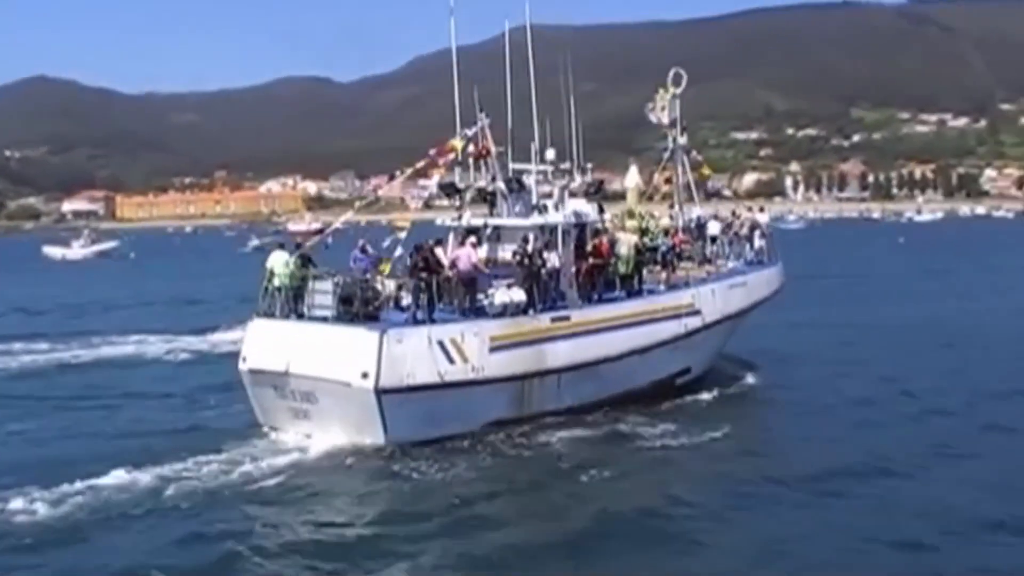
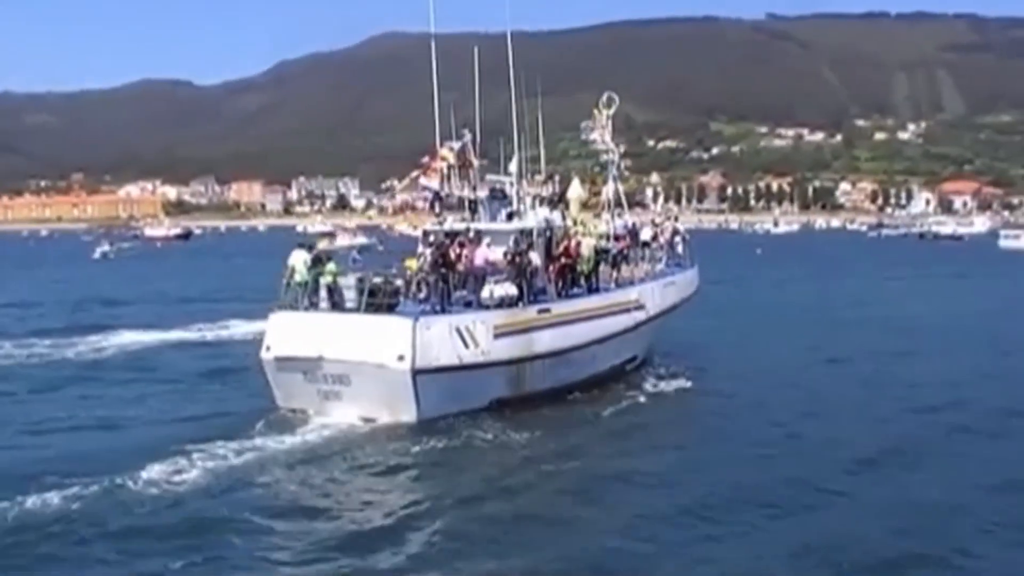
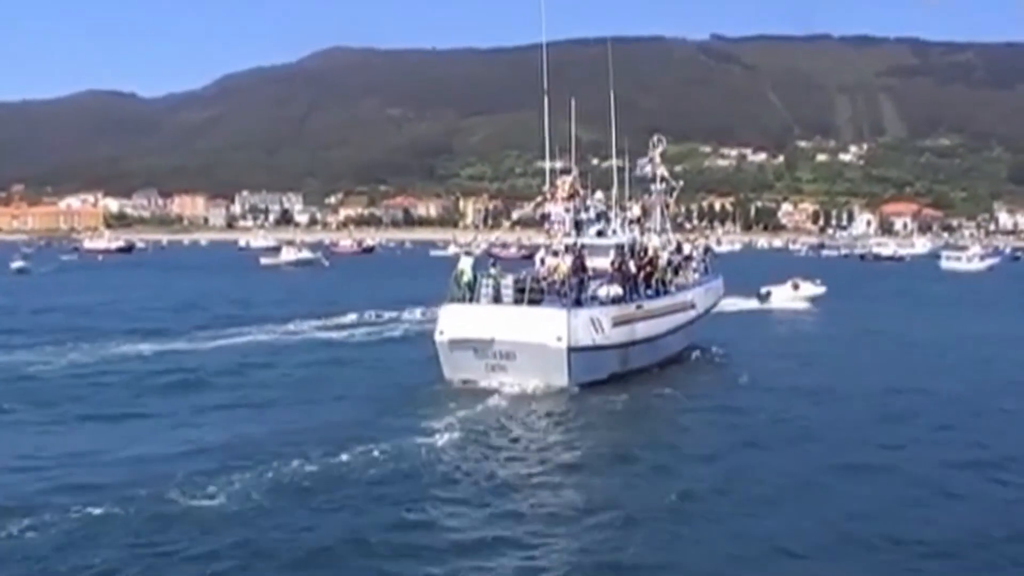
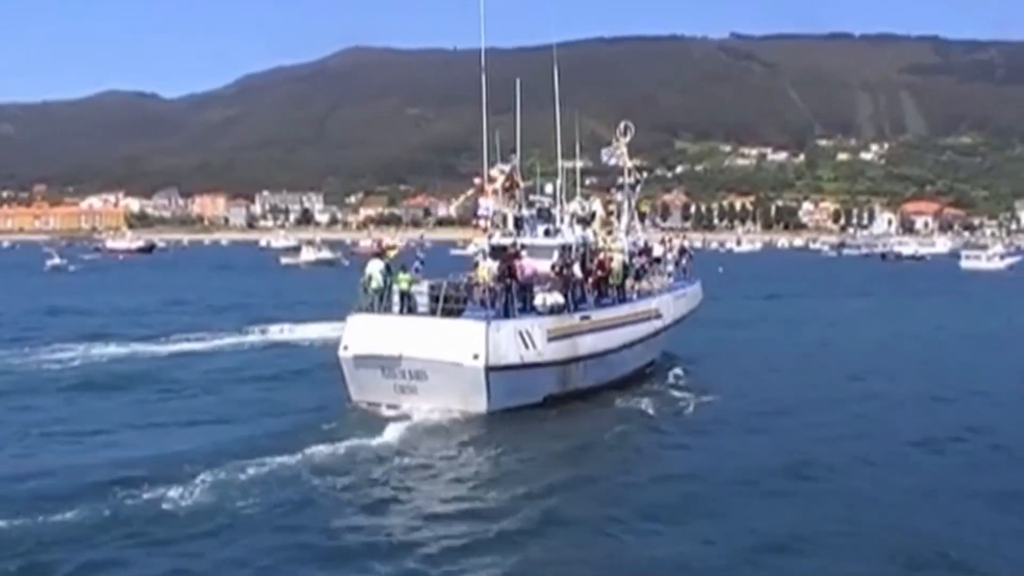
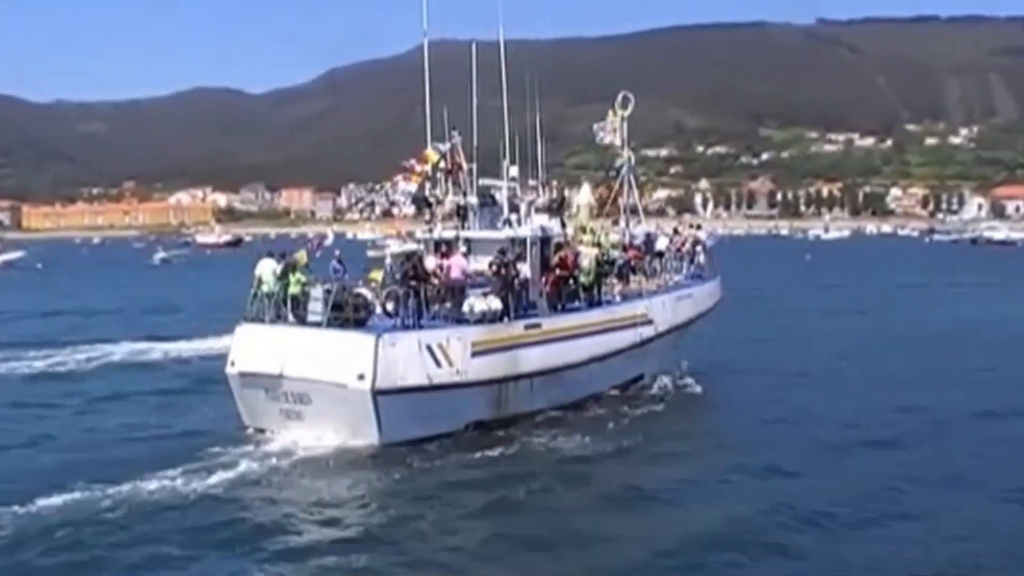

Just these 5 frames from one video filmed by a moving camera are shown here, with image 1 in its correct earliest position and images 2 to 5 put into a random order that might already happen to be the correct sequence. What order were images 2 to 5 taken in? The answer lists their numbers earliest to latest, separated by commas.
5, 2, 4, 3
